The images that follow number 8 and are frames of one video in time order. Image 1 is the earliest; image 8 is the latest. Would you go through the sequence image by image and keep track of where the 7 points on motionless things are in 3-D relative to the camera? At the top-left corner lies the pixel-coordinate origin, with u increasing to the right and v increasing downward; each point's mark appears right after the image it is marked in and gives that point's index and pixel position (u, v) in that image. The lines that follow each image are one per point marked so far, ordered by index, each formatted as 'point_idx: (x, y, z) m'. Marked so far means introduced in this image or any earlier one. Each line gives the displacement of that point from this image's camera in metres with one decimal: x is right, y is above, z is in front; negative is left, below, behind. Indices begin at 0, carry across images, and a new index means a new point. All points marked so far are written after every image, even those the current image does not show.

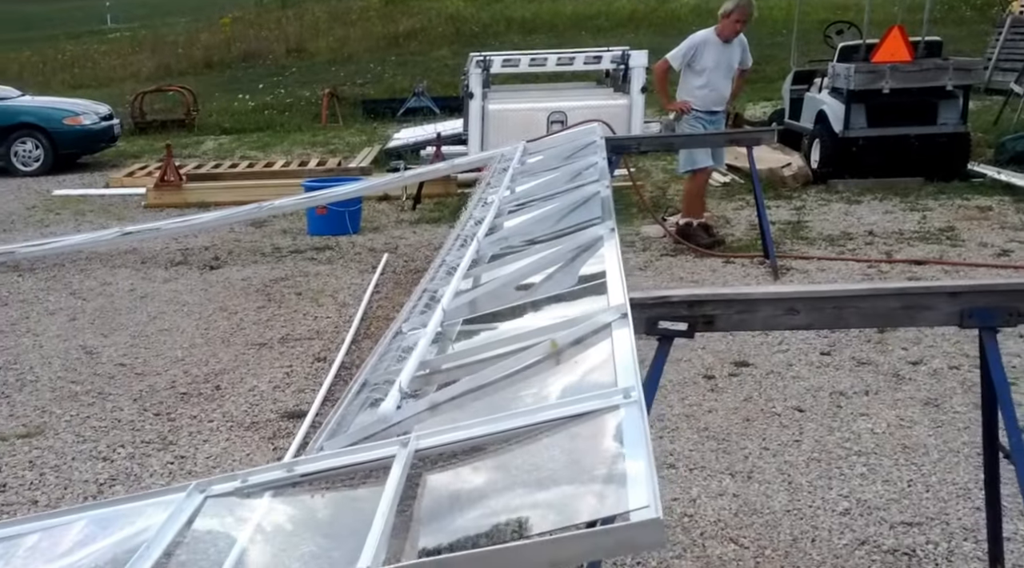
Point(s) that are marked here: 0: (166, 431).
0: (-1.5, -0.6, +5.3) m
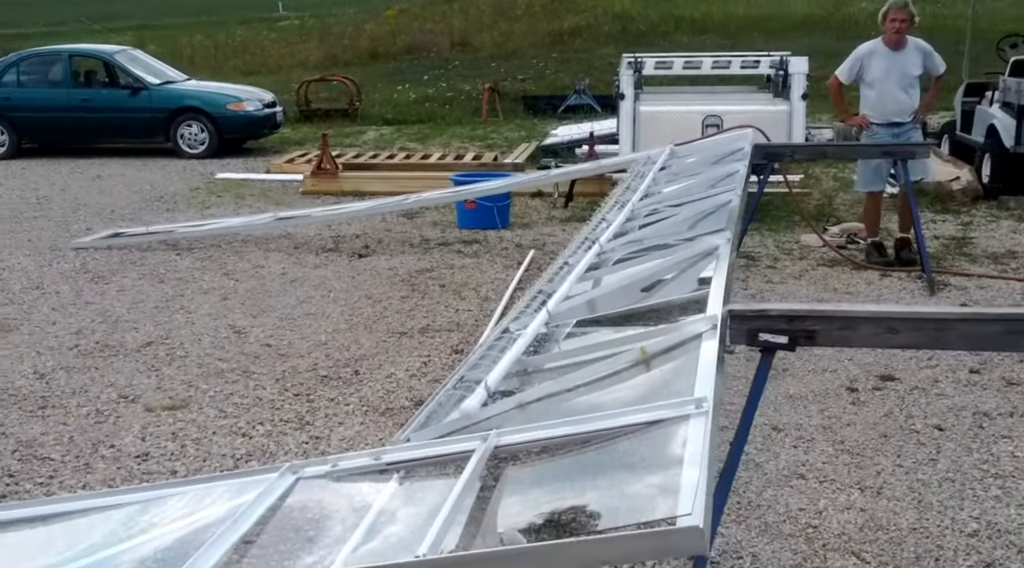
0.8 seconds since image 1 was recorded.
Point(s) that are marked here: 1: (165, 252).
0: (-0.9, -0.6, +5.5) m
1: (-2.2, +0.2, +7.9) m
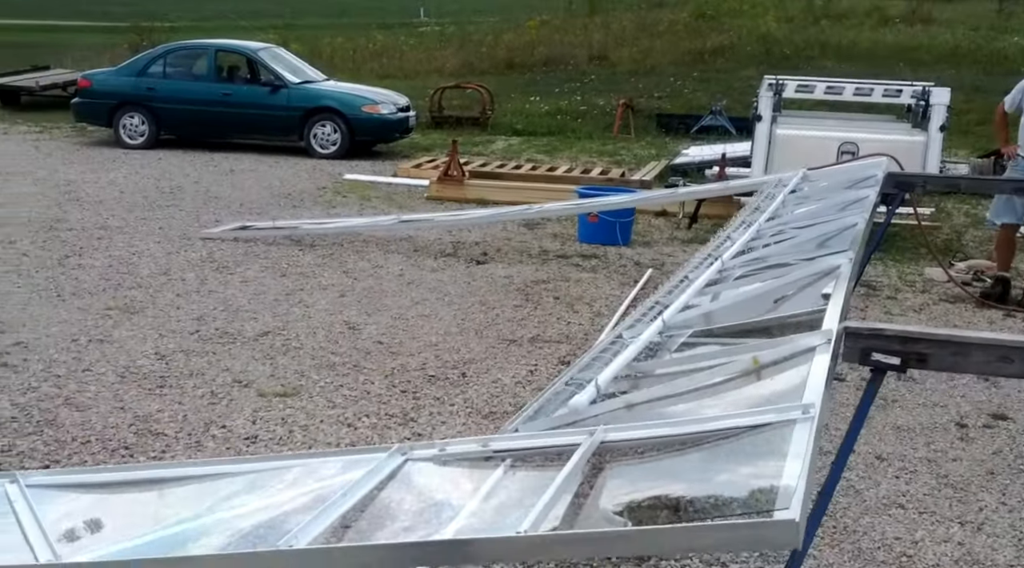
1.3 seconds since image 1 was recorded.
0: (-0.5, -0.6, +5.6) m
1: (-1.5, +0.2, +8.2) m
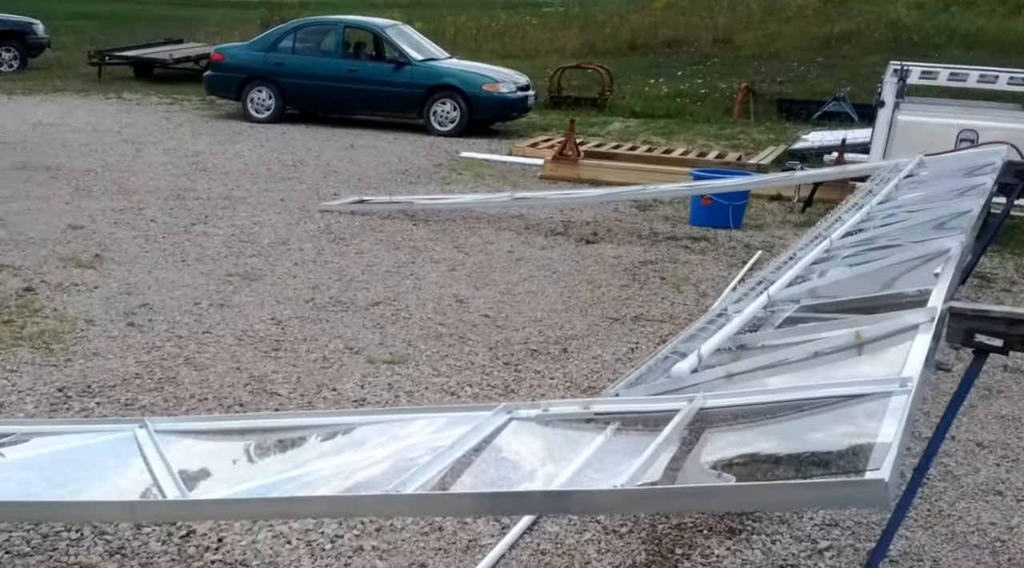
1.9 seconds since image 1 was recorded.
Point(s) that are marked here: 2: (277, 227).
0: (0.0, -0.5, +5.8) m
1: (-0.7, +0.4, +8.4) m
2: (-1.4, +0.4, +7.6) m
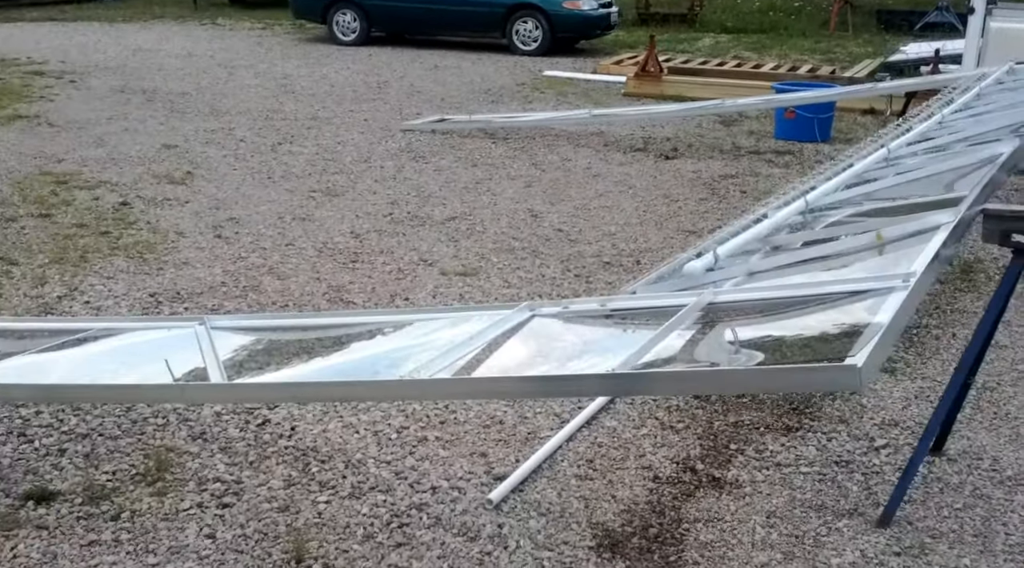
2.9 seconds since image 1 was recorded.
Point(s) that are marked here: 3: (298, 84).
0: (+0.3, 0.0, +6.0) m
1: (-0.2, +1.0, +8.6) m
2: (-1.0, +0.9, +7.9) m
3: (-1.6, +1.5, +9.5) m
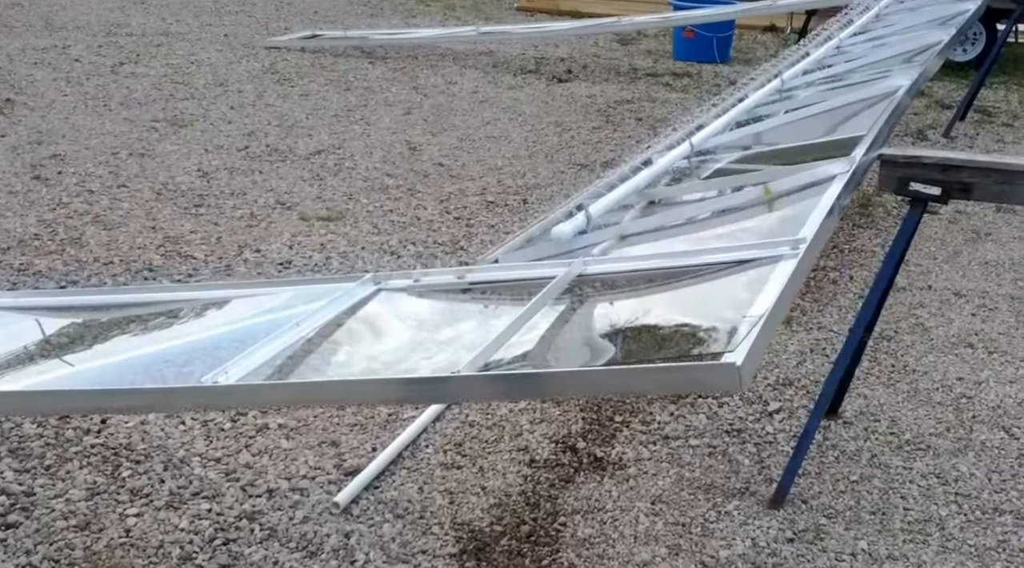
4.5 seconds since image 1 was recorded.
0: (-0.2, +0.2, +5.4) m
1: (-1.0, +1.4, +7.9) m
2: (-1.7, +1.3, +7.1) m
3: (-2.5, +2.0, +8.6) m
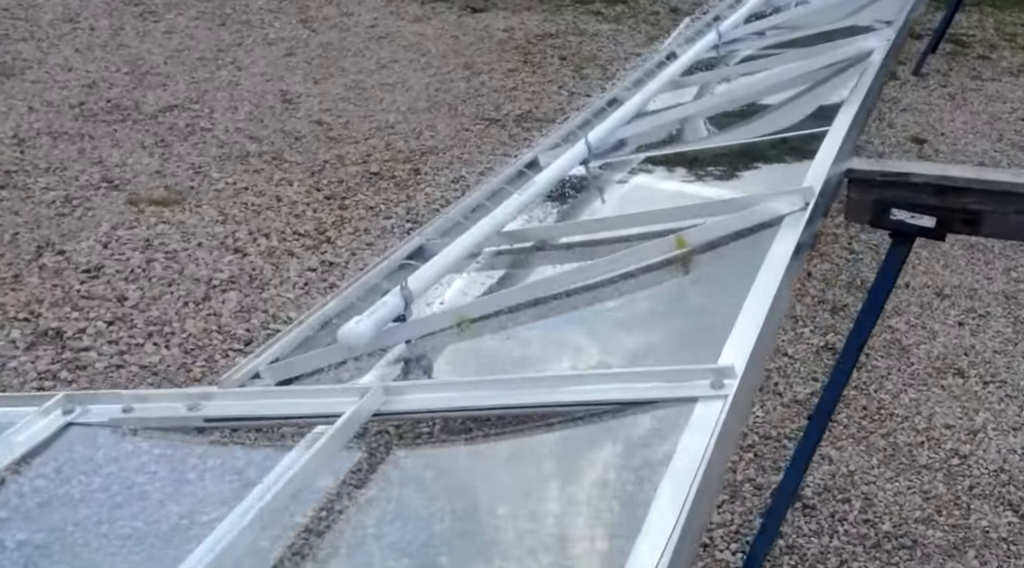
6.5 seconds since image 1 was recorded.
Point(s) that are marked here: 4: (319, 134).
0: (-0.7, +0.2, +4.4) m
1: (-1.5, +1.6, +6.7) m
2: (-2.2, +1.4, +6.0) m
3: (-3.0, +2.2, +7.3) m
4: (-0.8, +0.6, +5.2) m
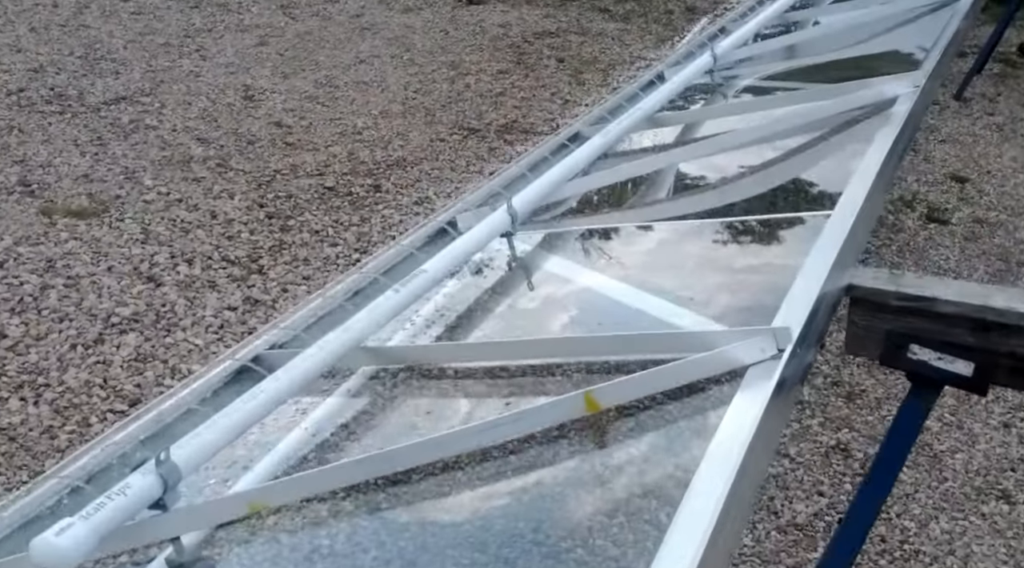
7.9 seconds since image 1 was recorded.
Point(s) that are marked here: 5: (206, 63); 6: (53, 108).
0: (-0.8, +0.1, +3.8) m
1: (-1.5, +1.6, +6.2) m
2: (-2.2, +1.4, +5.4) m
3: (-2.9, +2.3, +6.8) m
4: (-0.9, +0.6, +4.6) m
5: (-1.3, +0.9, +5.1) m
6: (-1.6, +0.6, +4.4) m
